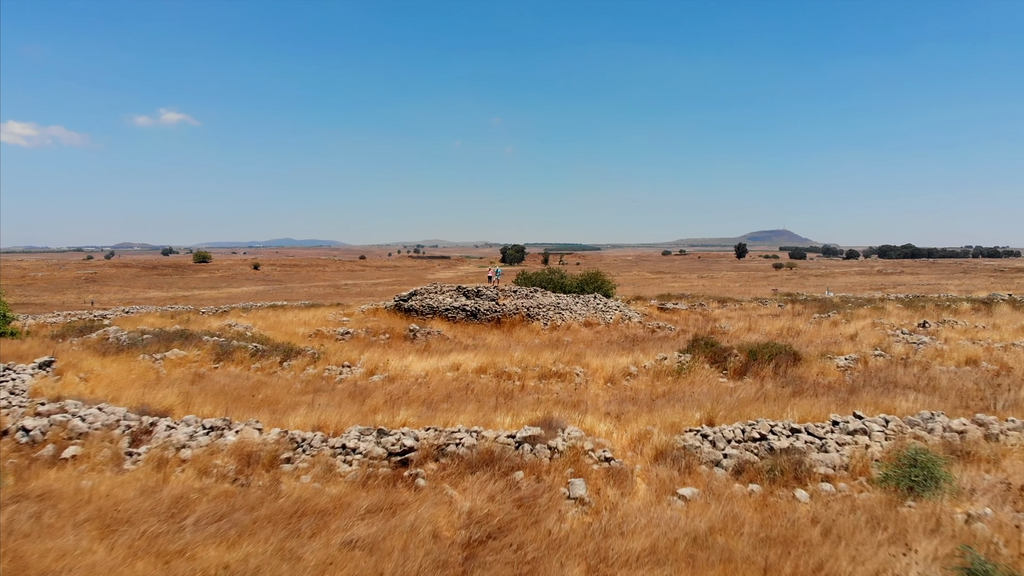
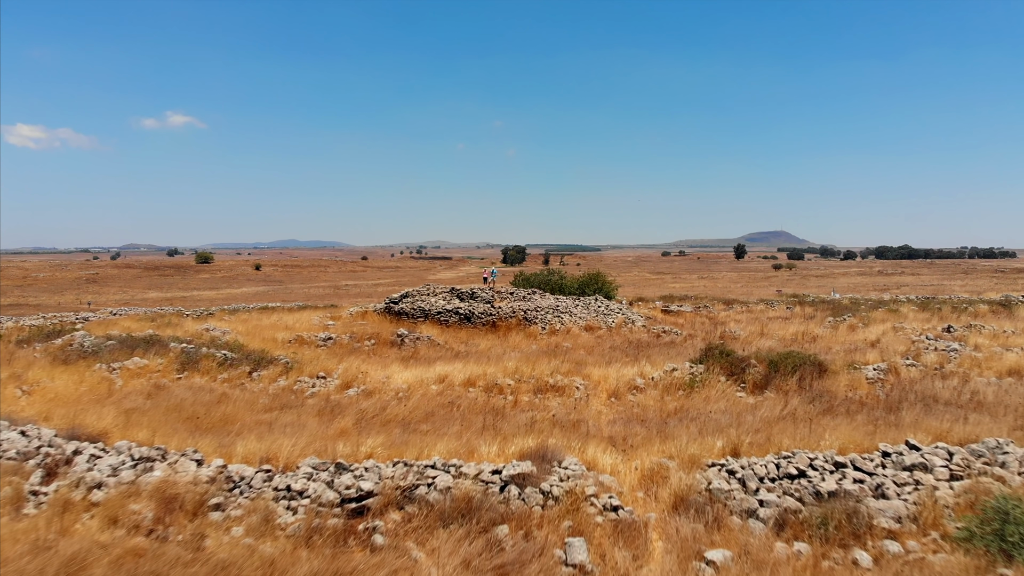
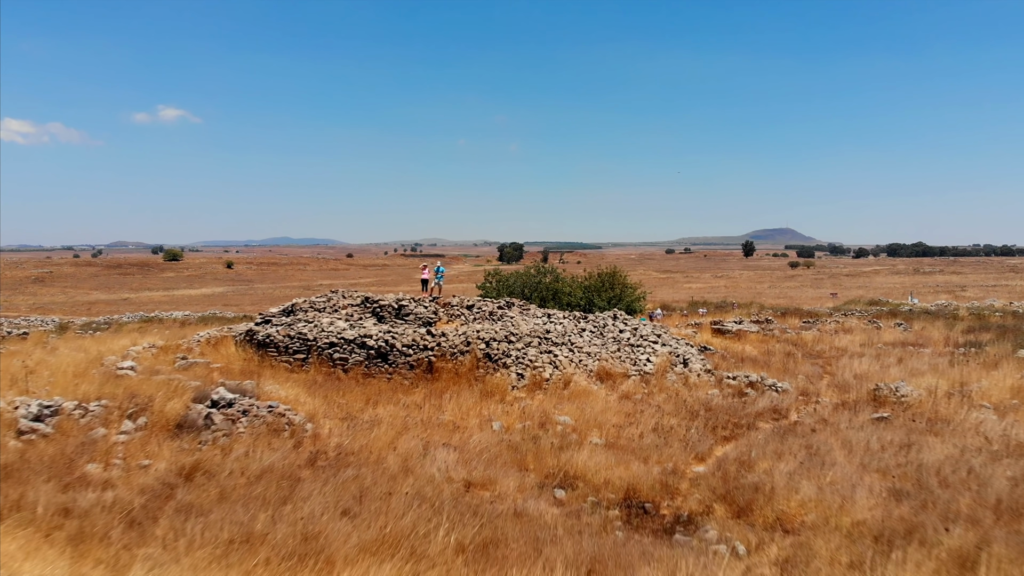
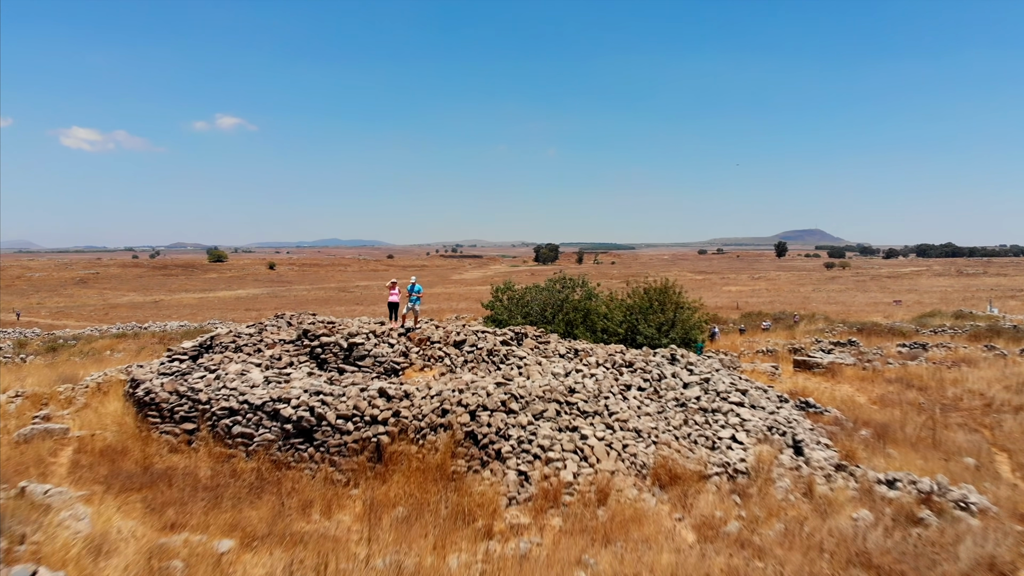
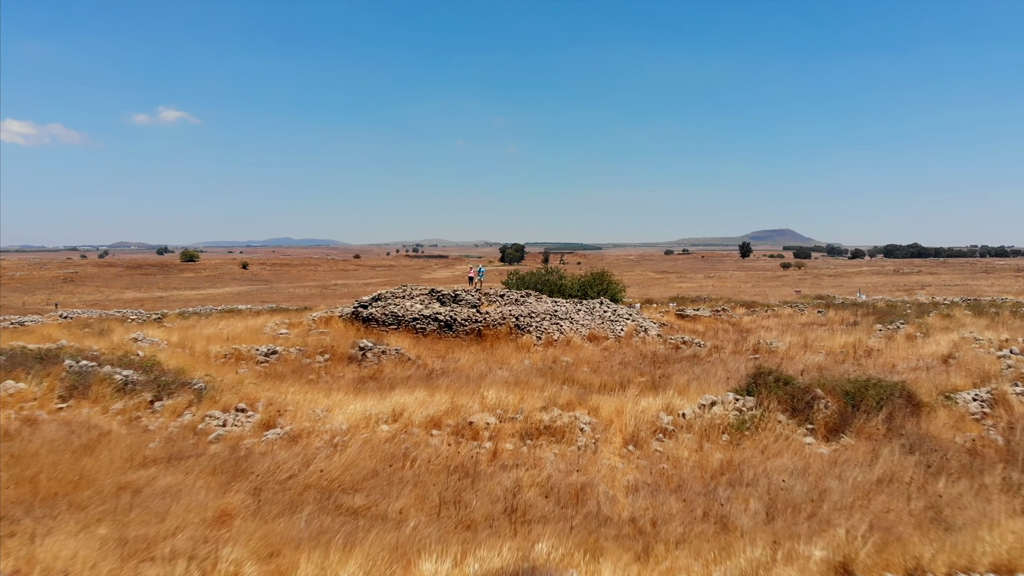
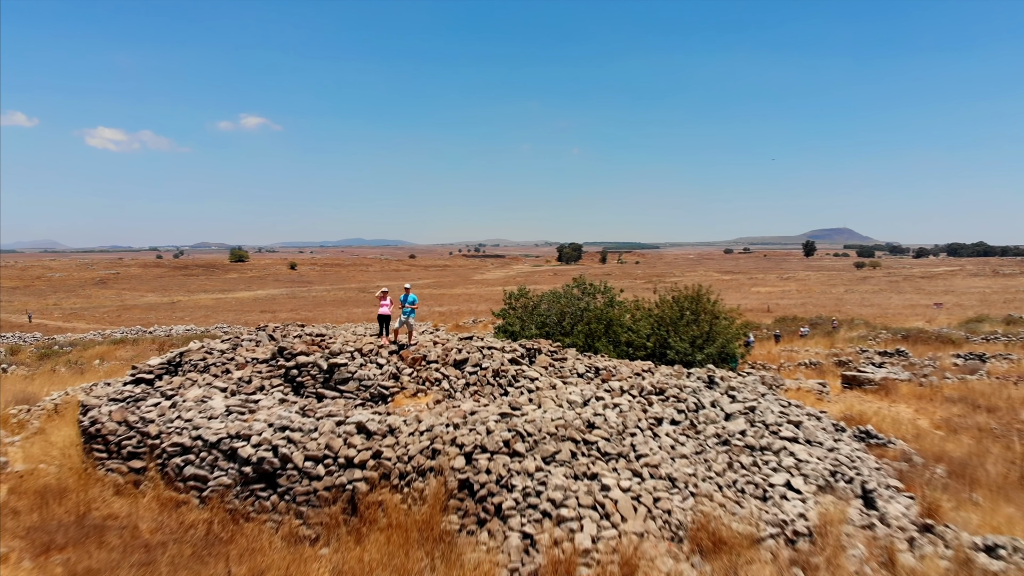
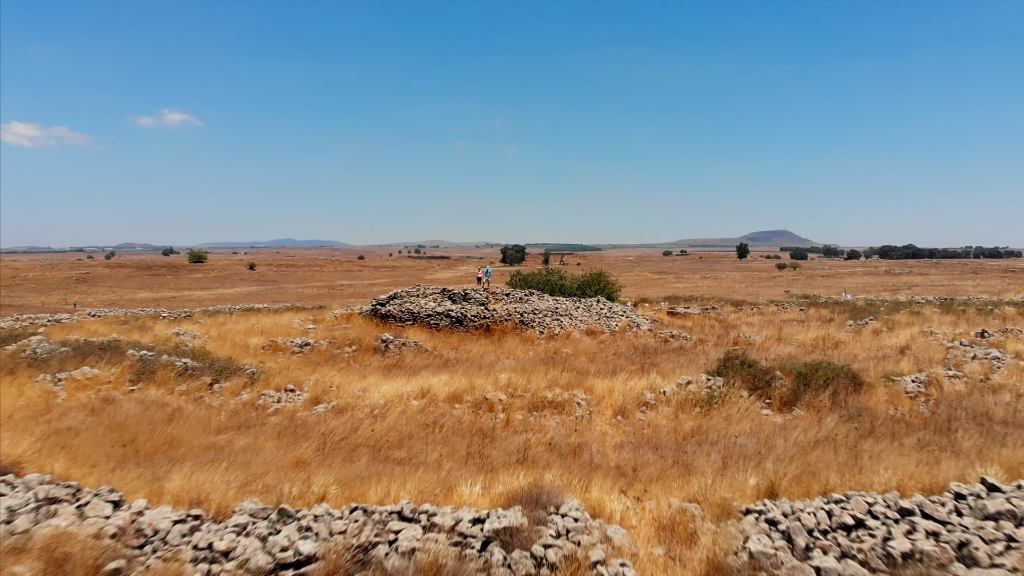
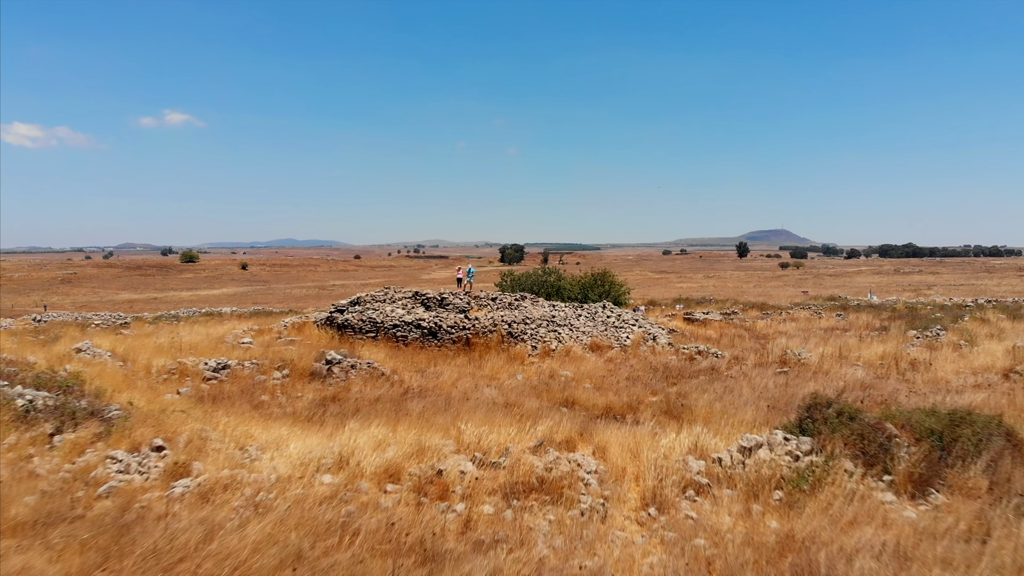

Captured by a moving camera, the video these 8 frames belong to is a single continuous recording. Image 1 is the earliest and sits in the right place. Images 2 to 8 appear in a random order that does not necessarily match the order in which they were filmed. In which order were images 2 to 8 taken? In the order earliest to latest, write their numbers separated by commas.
2, 7, 5, 8, 3, 4, 6
